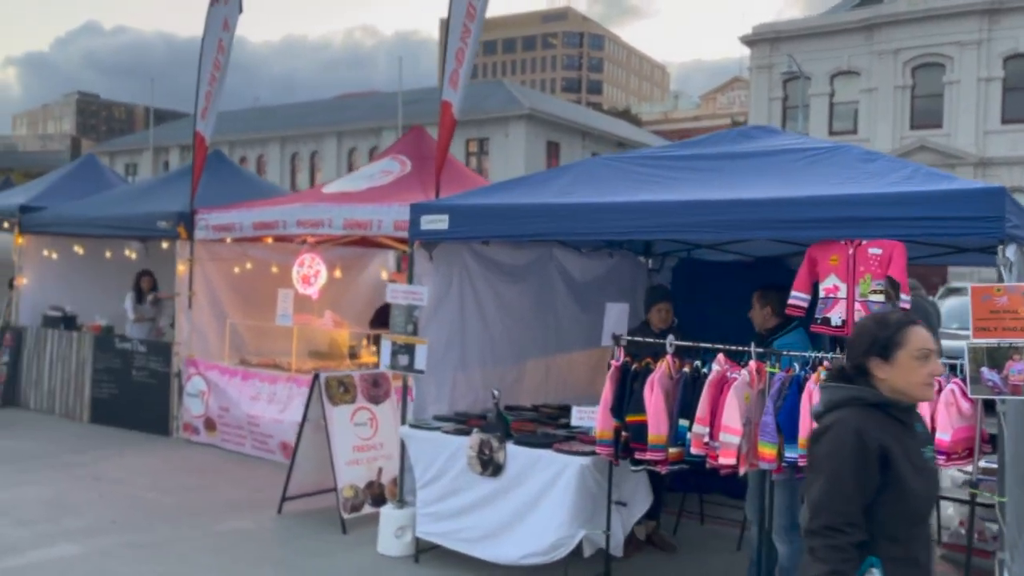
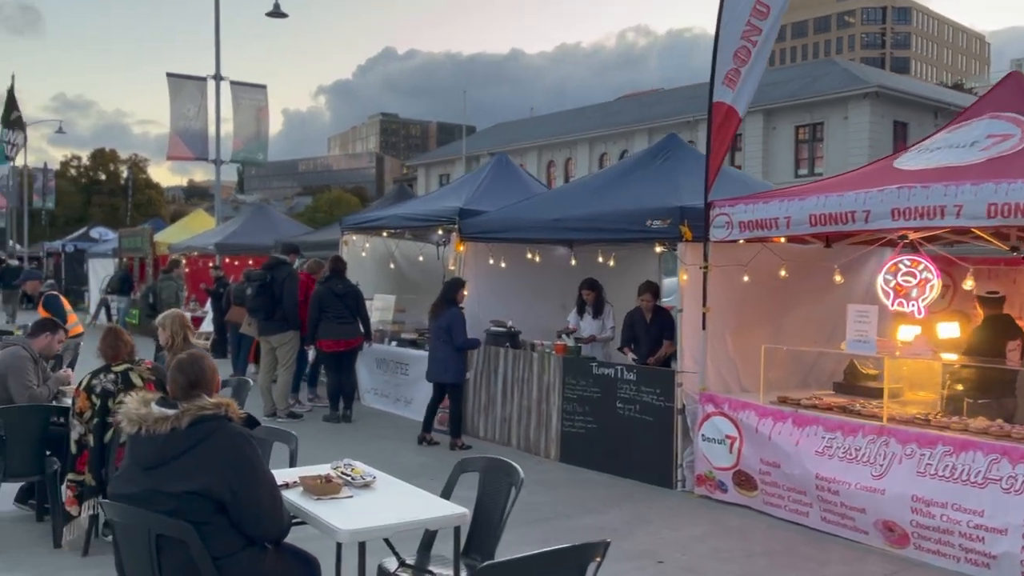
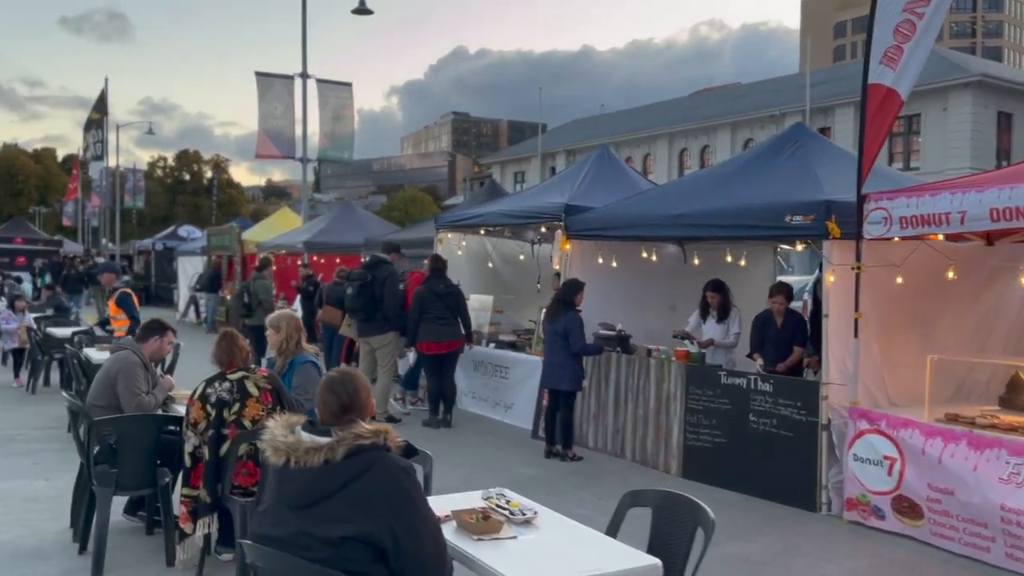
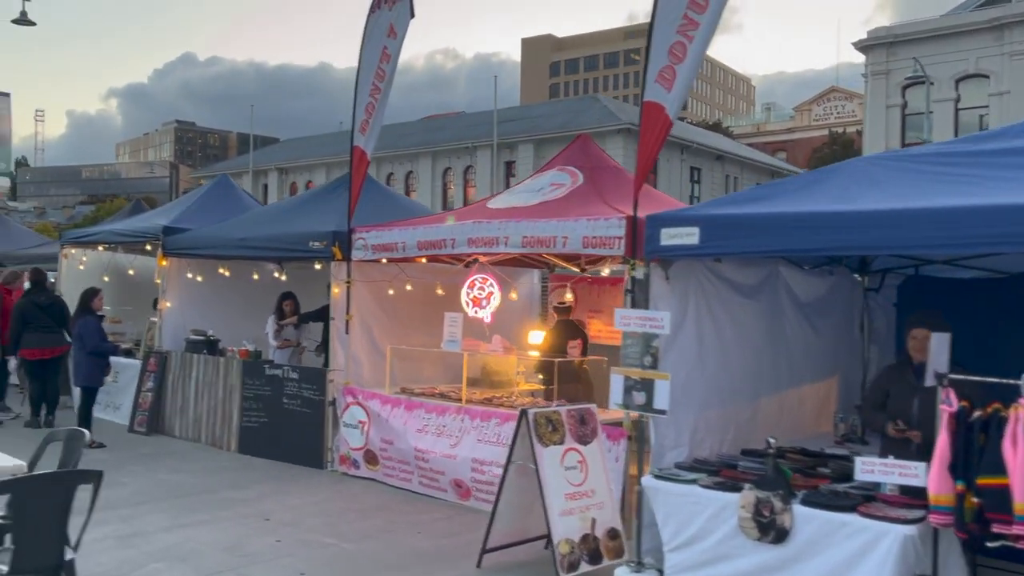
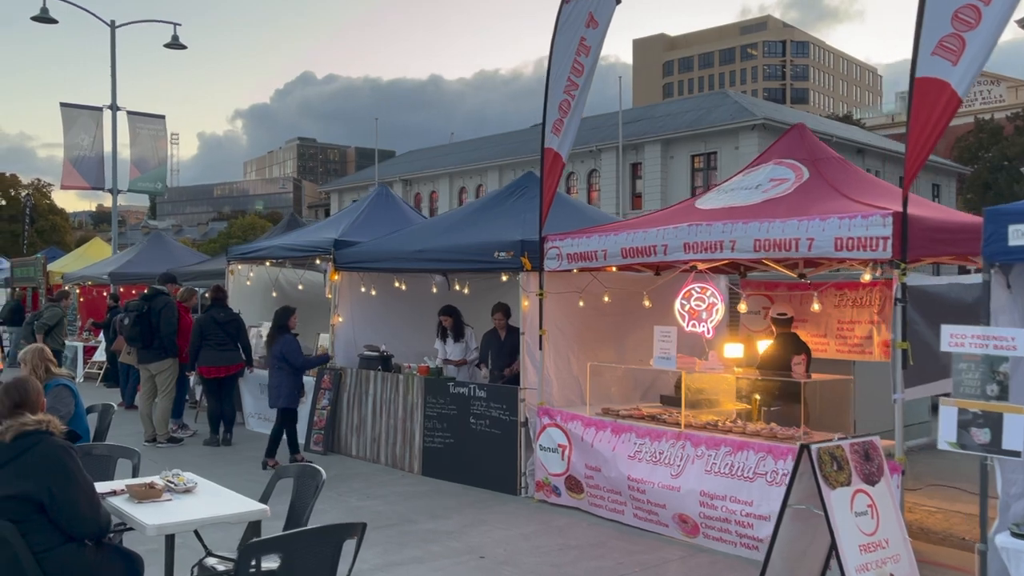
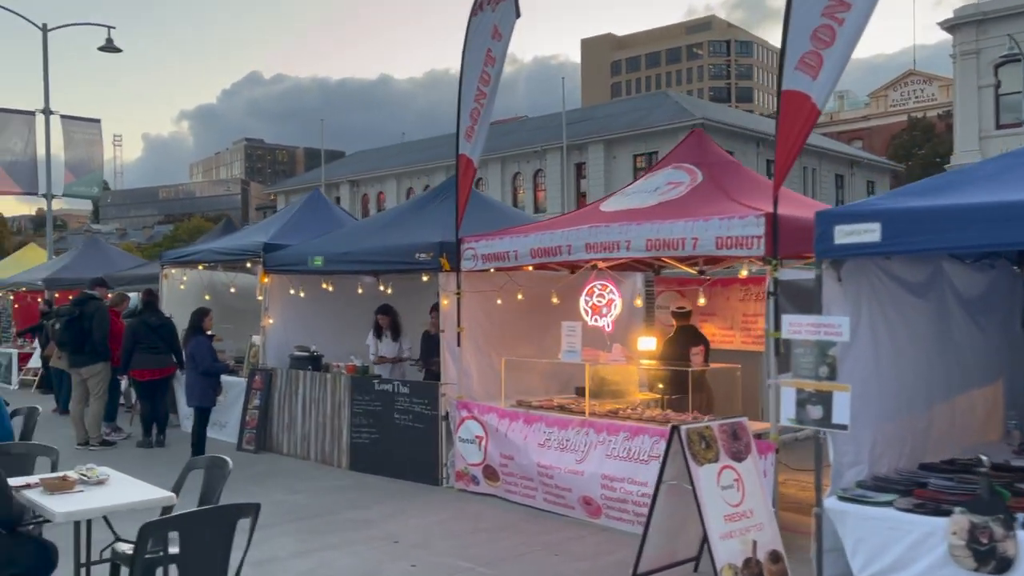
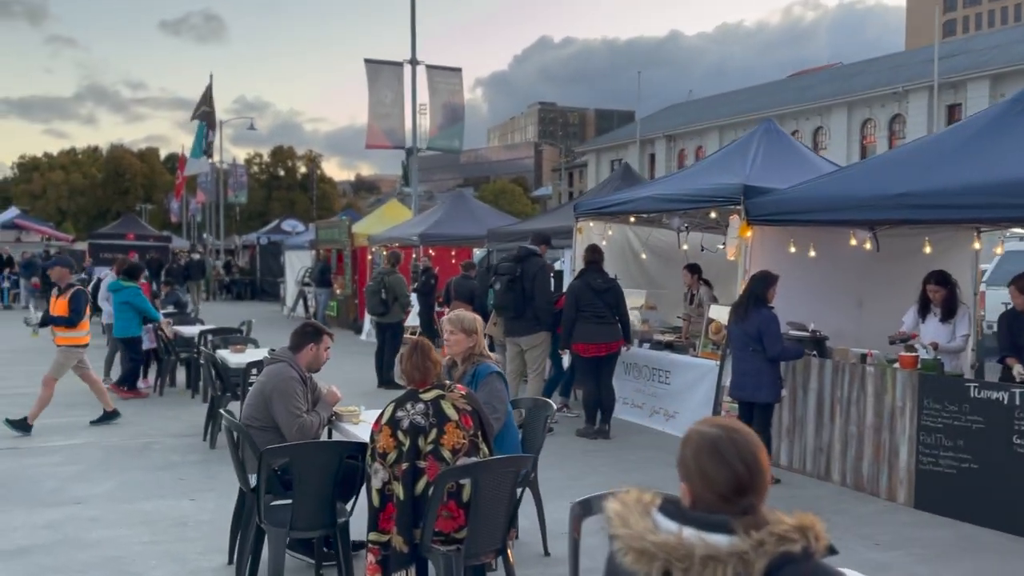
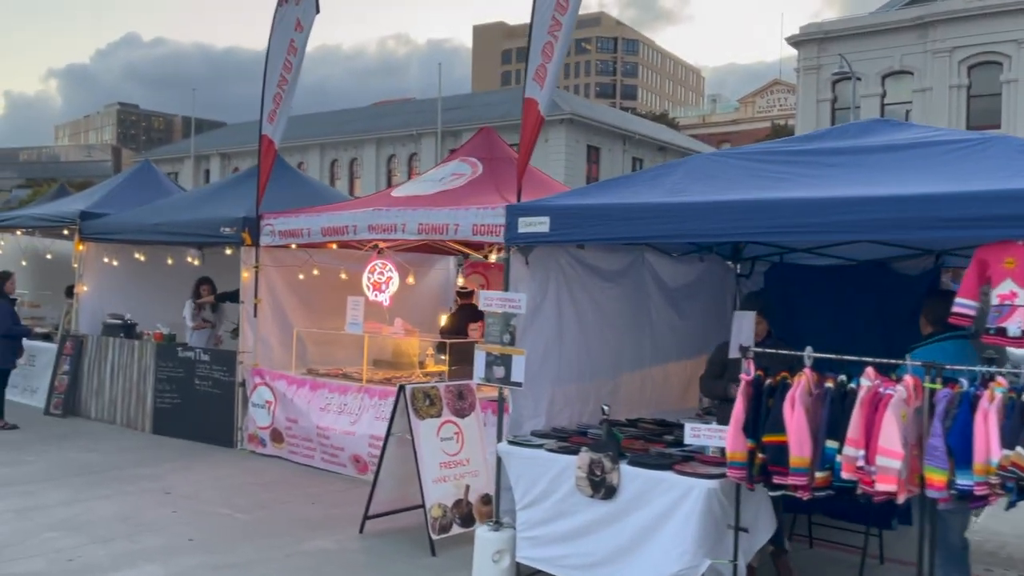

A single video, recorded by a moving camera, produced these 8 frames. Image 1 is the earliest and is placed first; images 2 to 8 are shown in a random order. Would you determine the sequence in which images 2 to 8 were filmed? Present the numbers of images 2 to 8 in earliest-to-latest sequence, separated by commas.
8, 4, 6, 5, 2, 3, 7
